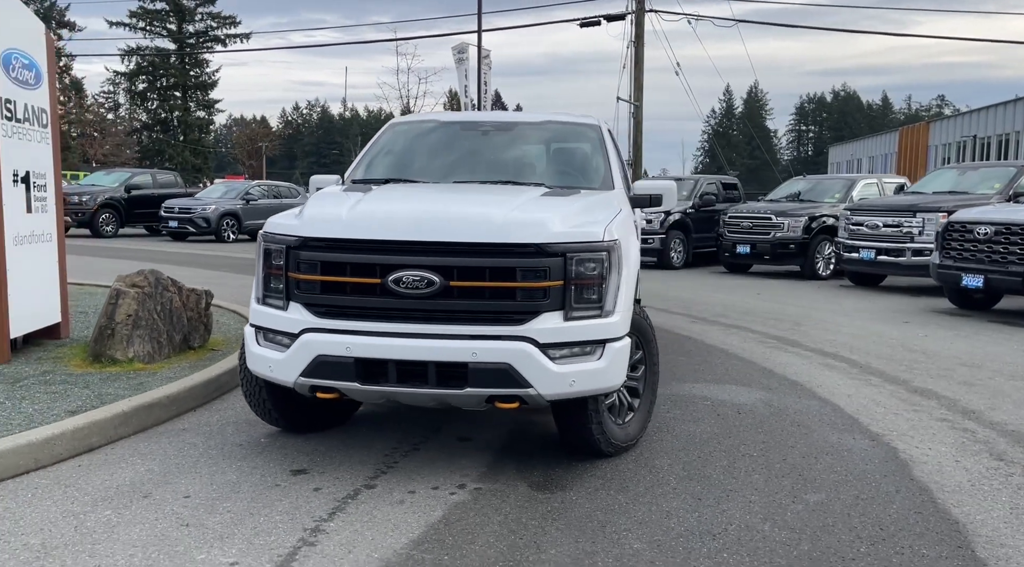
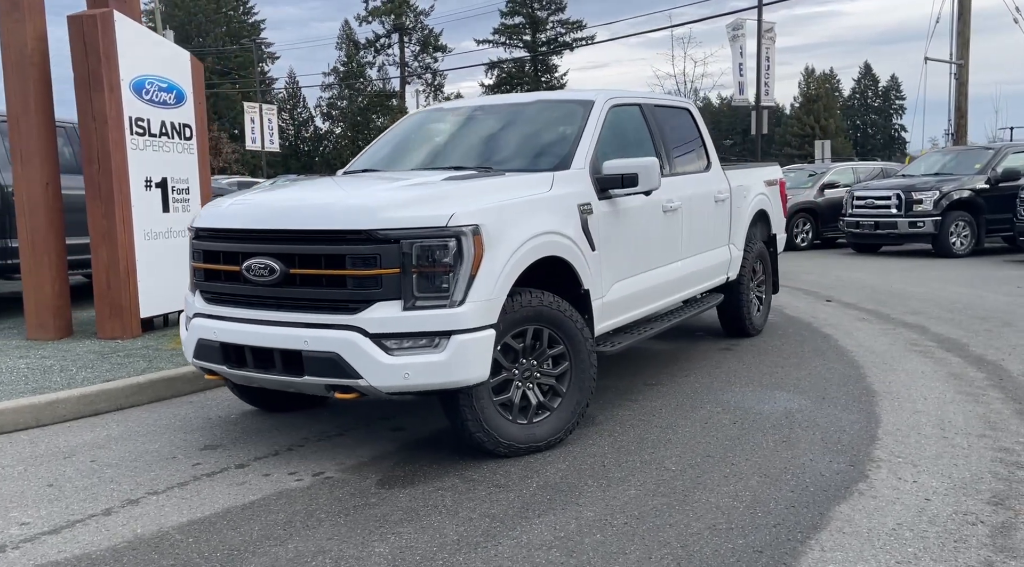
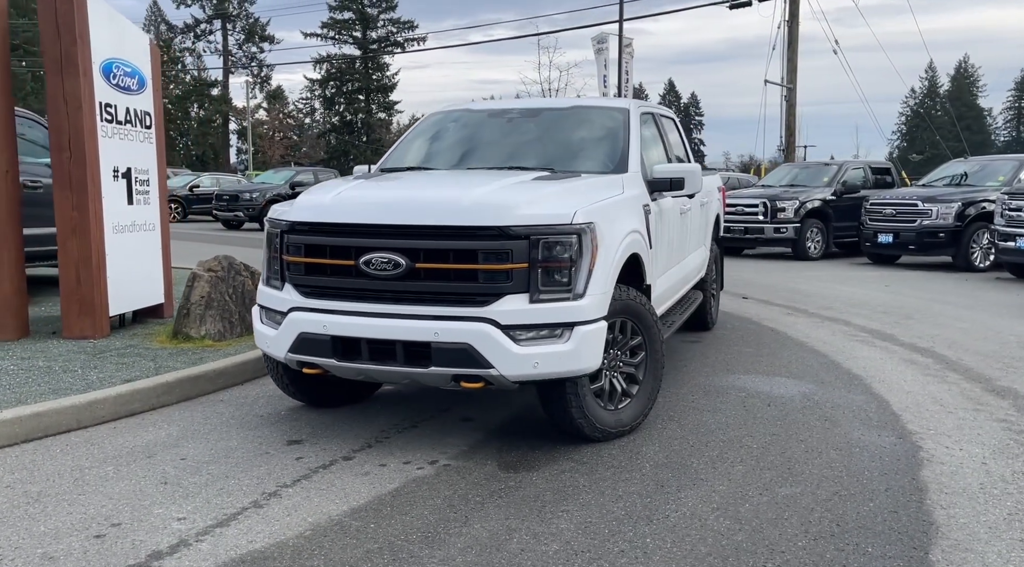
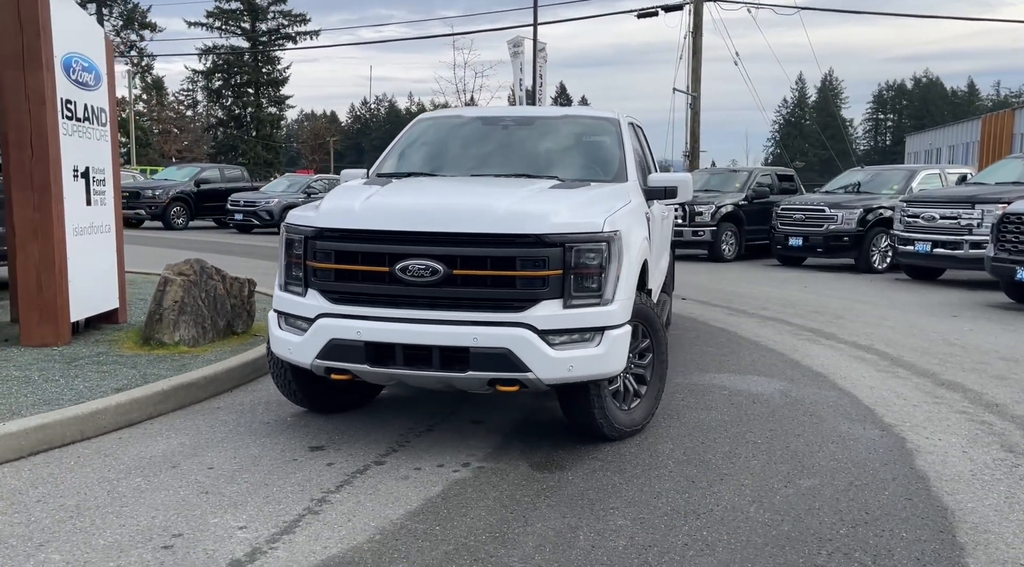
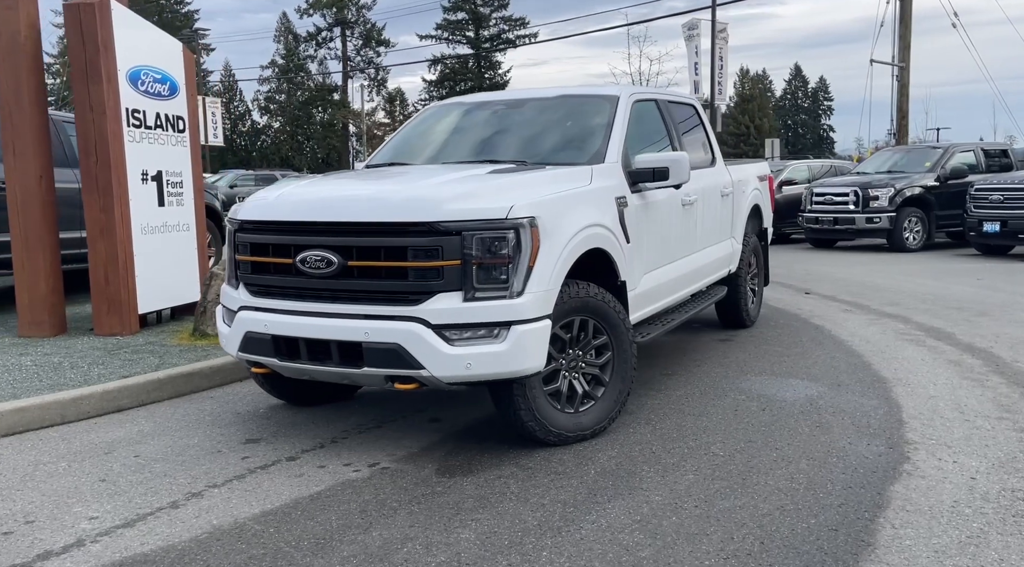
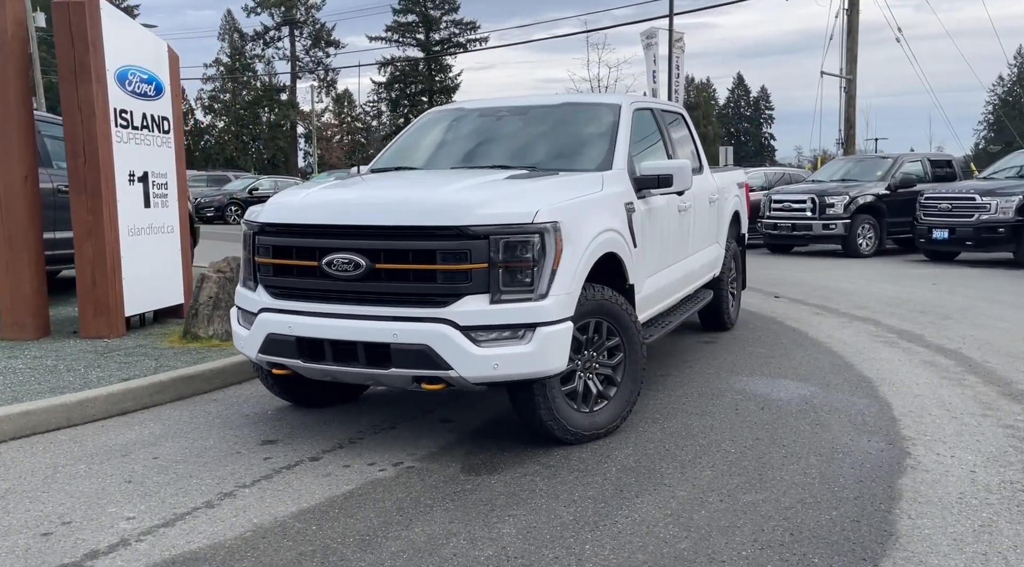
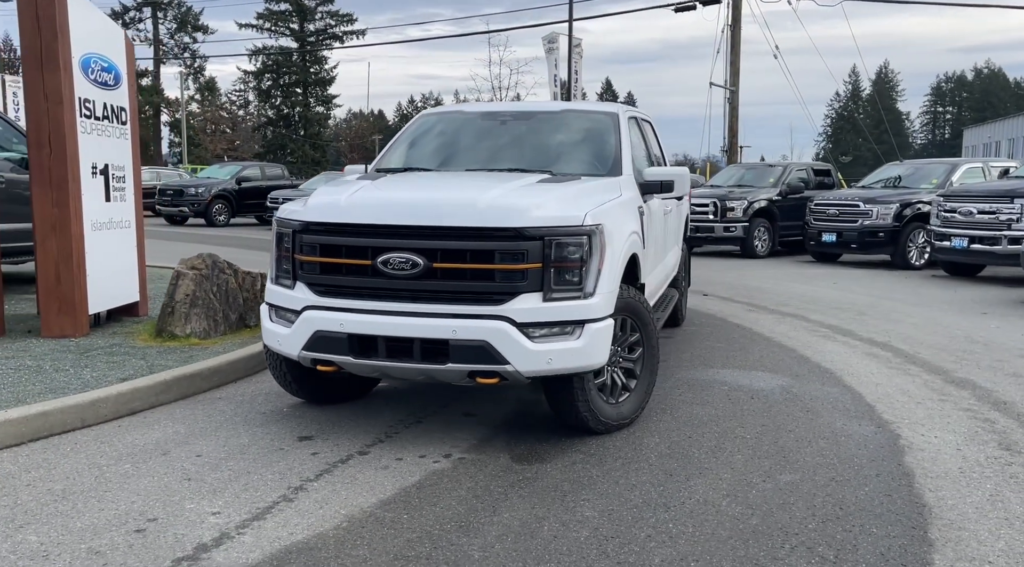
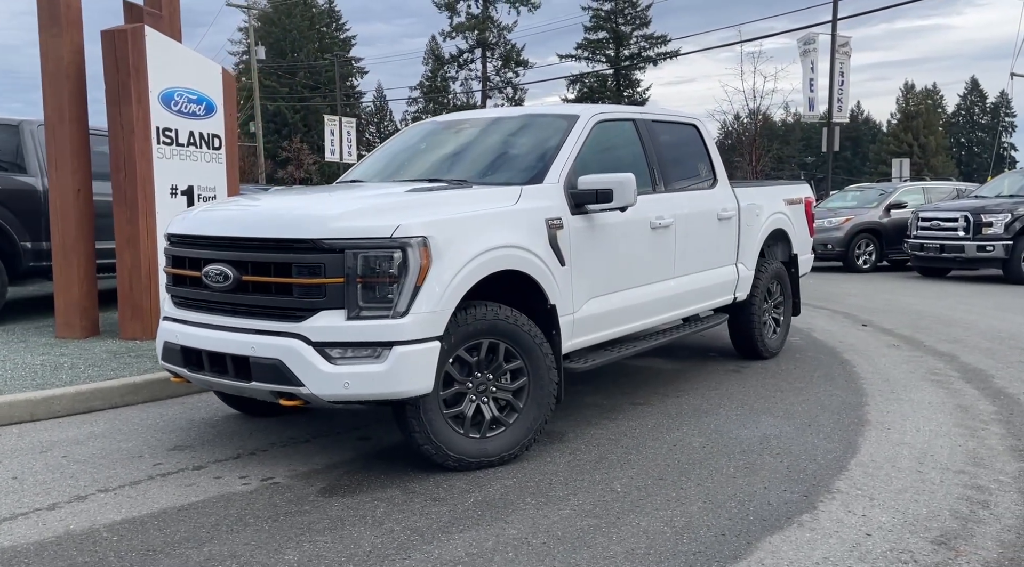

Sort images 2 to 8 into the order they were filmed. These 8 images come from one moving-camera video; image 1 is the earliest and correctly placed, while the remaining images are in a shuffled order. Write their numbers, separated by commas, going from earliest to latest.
4, 7, 3, 6, 5, 2, 8
